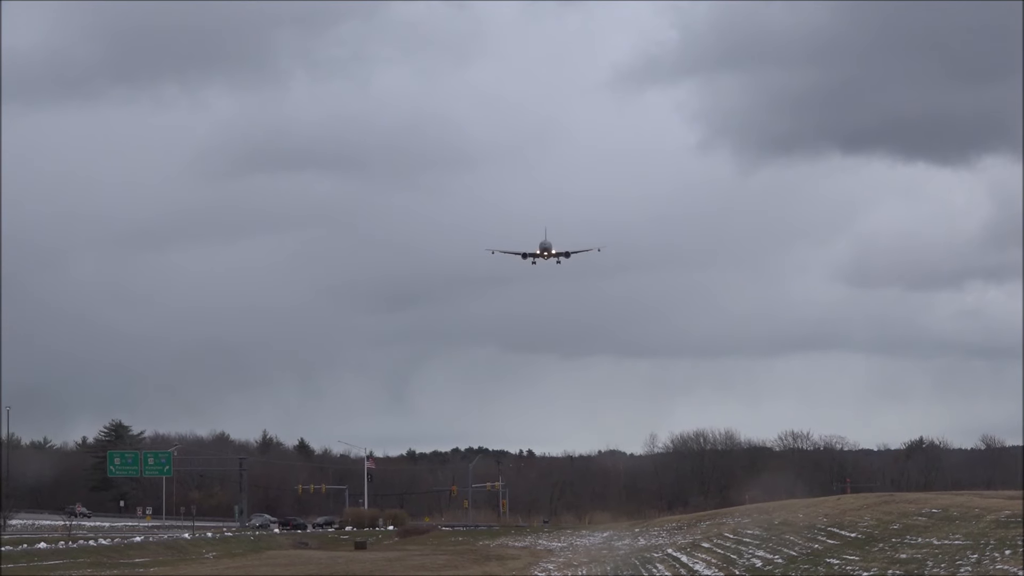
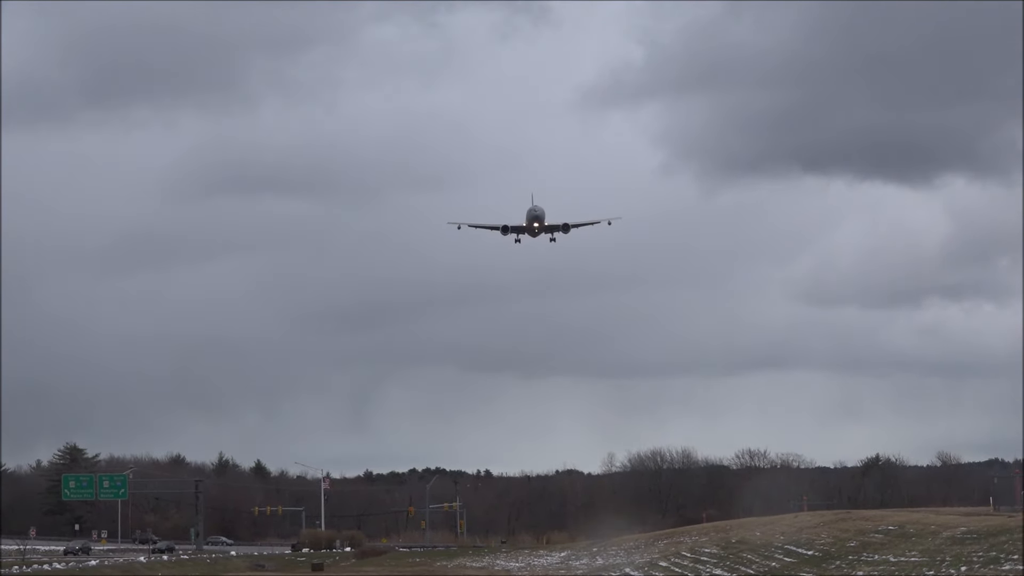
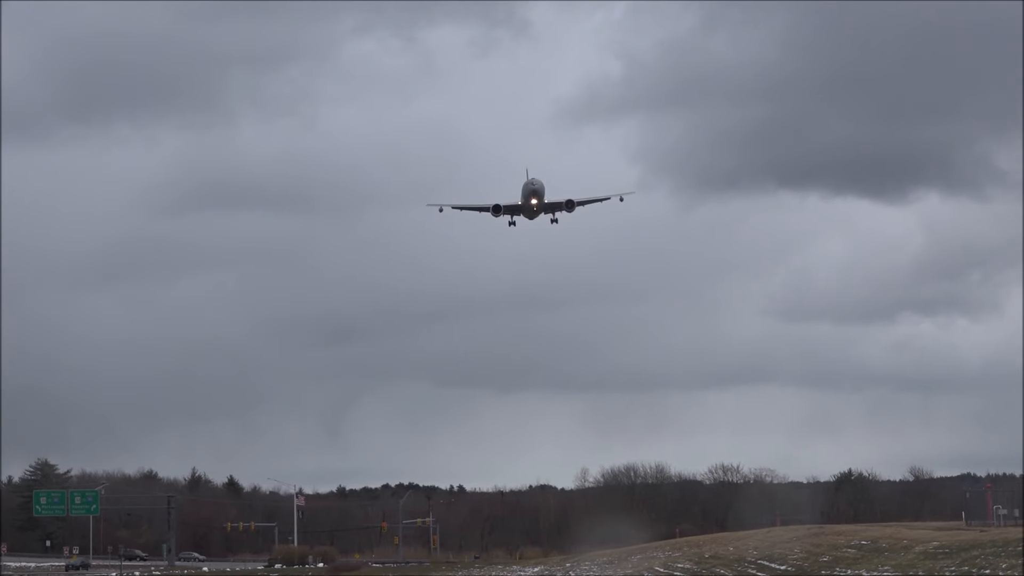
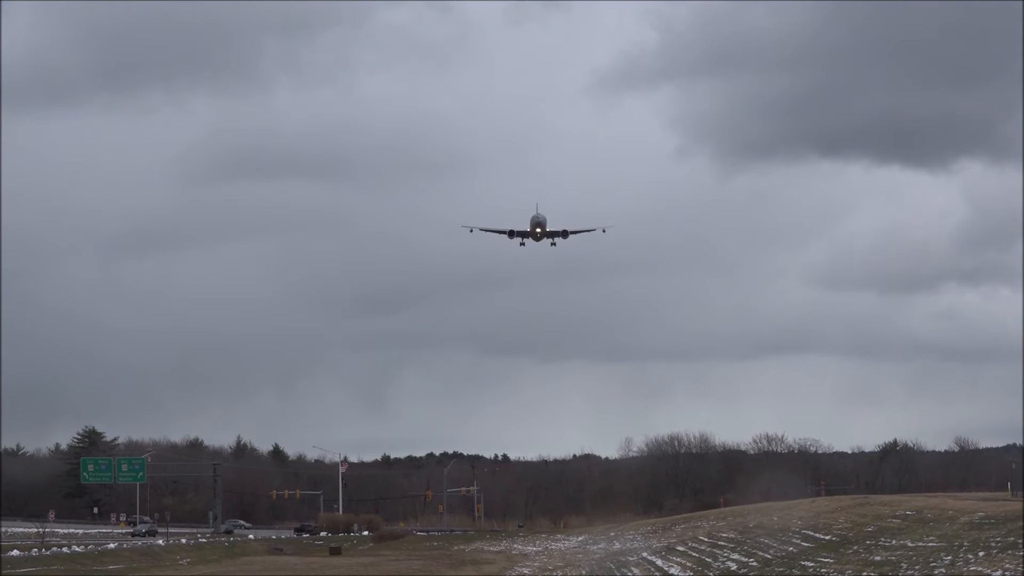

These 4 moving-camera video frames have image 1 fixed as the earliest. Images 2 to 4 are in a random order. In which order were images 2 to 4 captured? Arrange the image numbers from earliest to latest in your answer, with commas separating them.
4, 2, 3
